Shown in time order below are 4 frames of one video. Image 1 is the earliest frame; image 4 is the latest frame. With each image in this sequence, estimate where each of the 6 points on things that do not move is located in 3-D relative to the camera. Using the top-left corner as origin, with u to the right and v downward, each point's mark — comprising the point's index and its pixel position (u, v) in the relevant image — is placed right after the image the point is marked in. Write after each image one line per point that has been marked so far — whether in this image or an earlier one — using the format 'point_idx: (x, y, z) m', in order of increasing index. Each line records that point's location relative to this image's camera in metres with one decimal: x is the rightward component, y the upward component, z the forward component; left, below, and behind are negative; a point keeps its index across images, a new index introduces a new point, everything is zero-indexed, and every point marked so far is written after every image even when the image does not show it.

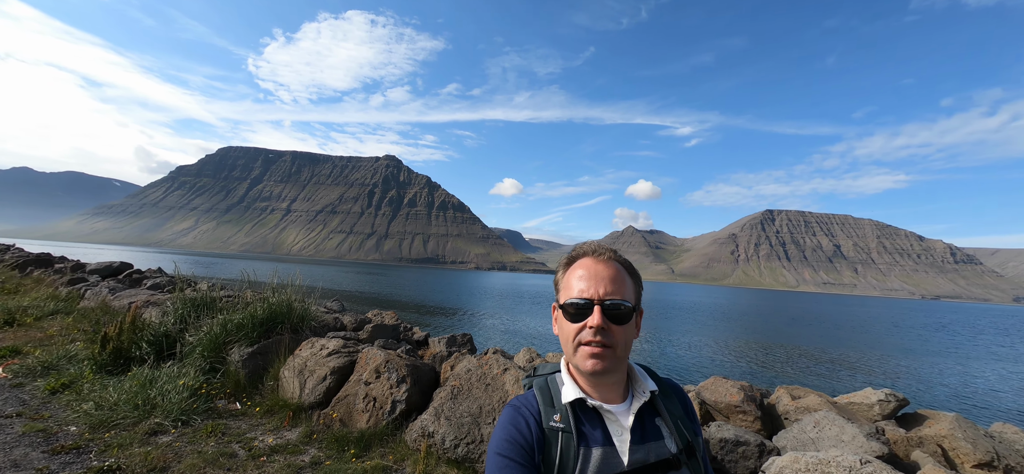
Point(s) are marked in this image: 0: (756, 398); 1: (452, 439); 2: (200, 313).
0: (+6.2, -4.1, +10.5) m
1: (-1.2, -4.2, +8.7) m
2: (-10.1, -2.5, +13.7) m
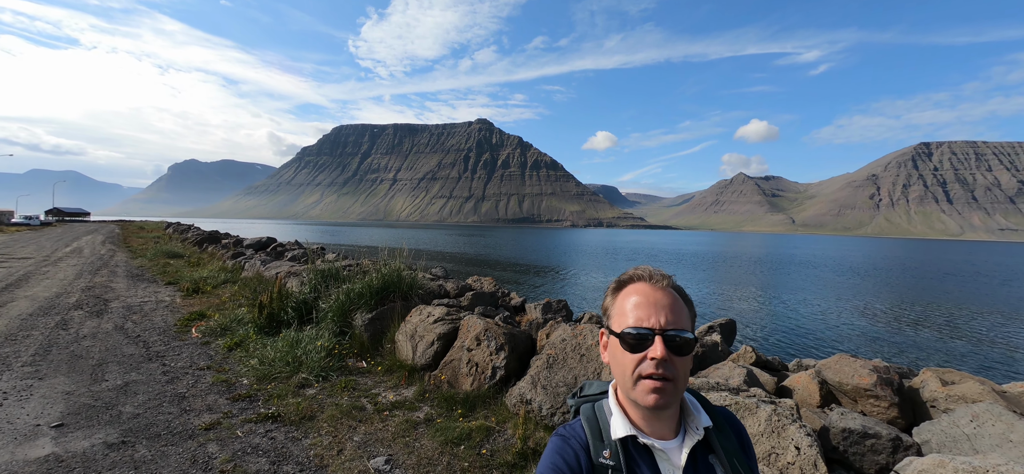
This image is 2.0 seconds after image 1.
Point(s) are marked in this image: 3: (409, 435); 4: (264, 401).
0: (+8.4, -3.1, +9.2) m
1: (+0.8, -3.7, +9.1) m
2: (-6.9, -1.7, +15.8) m
3: (-2.2, -4.2, +9.0) m
4: (-5.8, -3.9, +9.9) m
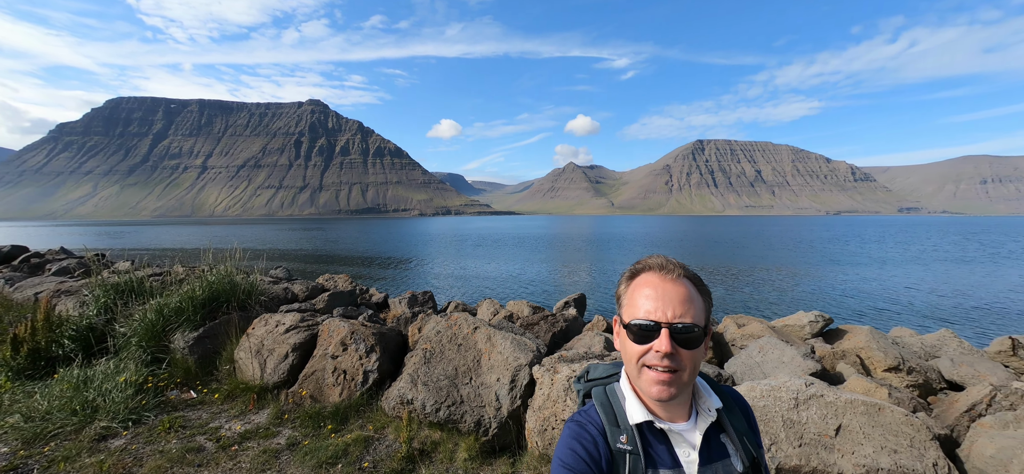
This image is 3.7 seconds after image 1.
0: (+5.4, -2.5, +11.6) m
1: (-1.7, -3.5, +8.8) m
2: (-11.3, -1.8, +12.3) m
3: (-4.4, -4.2, +7.7) m
4: (-8.1, -4.0, +7.3) m
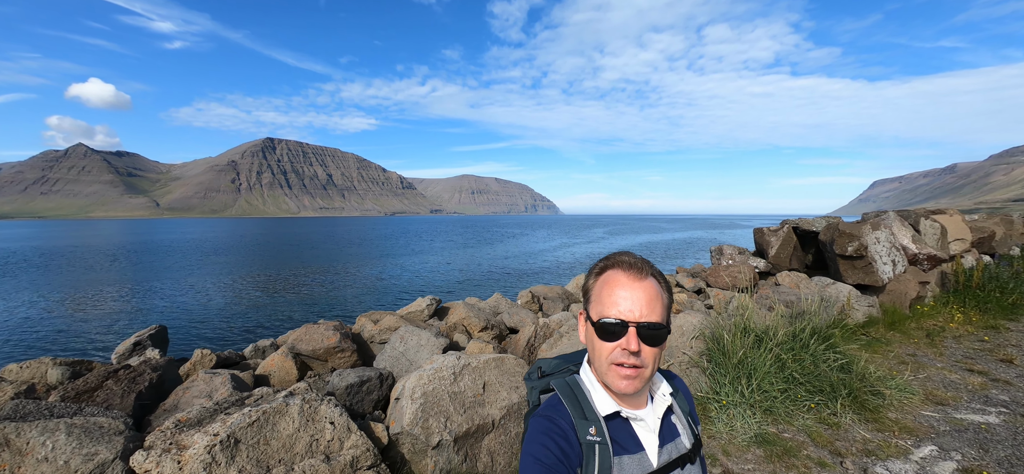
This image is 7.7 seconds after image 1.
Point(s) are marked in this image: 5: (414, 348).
0: (-4.3, -2.6, +11.2) m
1: (-6.2, -3.8, +3.9) m
2: (-14.9, -2.7, -1.7) m
3: (-6.9, -4.6, +1.1) m
4: (-8.8, -4.6, -2.2) m
5: (-2.2, -2.7, +10.0) m
